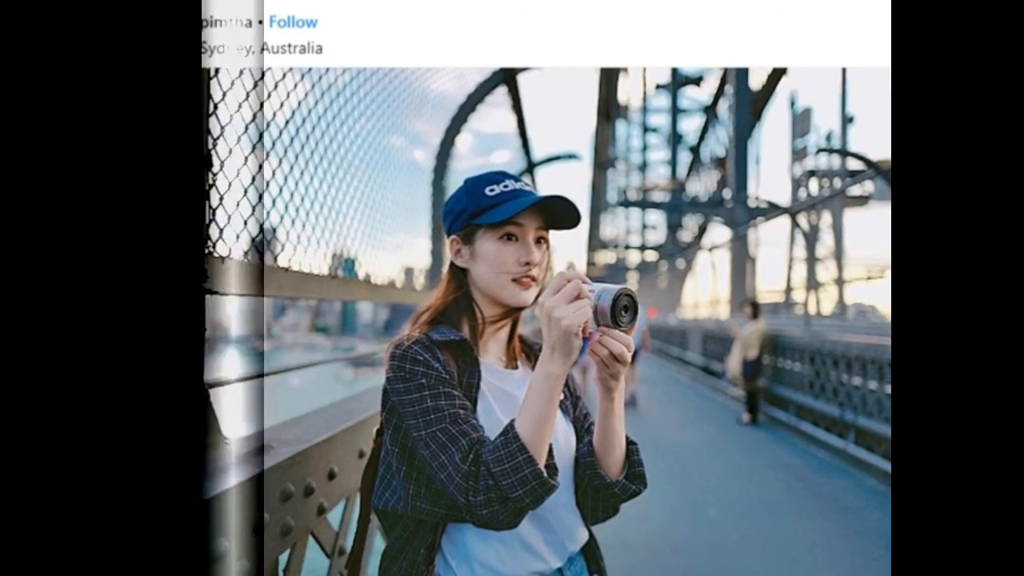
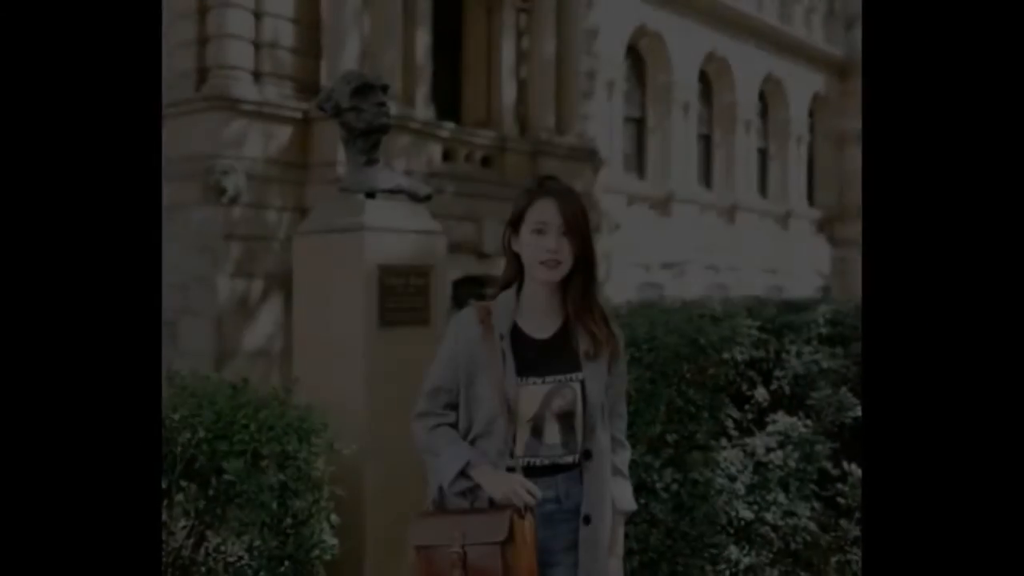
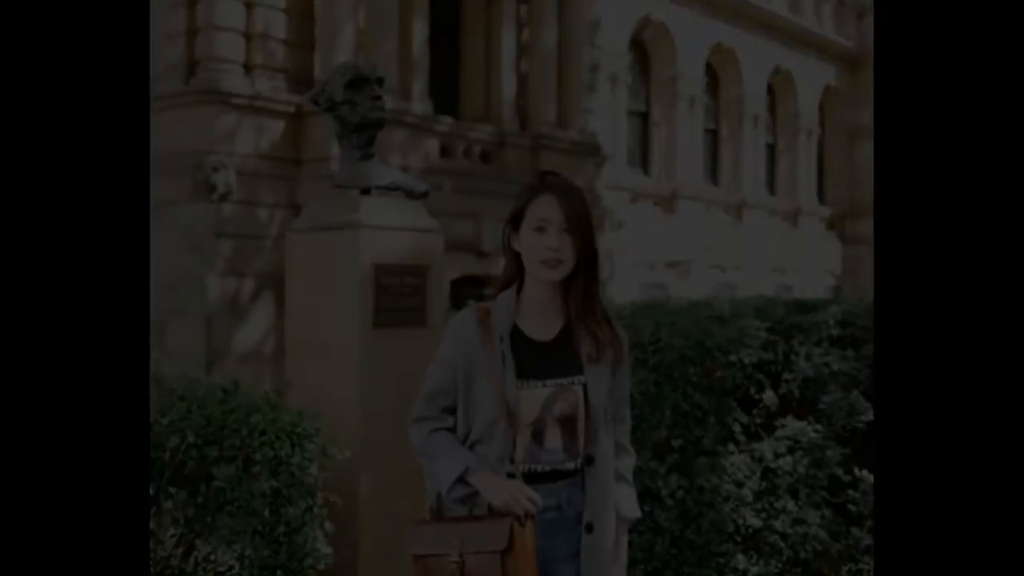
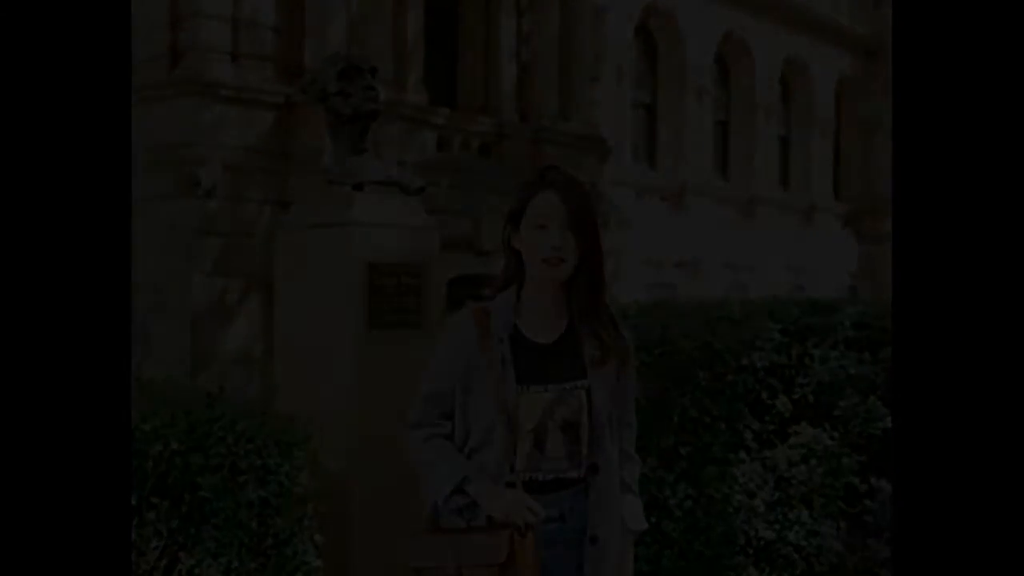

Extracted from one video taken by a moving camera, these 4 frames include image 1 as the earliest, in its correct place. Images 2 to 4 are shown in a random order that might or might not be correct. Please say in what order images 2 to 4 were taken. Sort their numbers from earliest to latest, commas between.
3, 4, 2
